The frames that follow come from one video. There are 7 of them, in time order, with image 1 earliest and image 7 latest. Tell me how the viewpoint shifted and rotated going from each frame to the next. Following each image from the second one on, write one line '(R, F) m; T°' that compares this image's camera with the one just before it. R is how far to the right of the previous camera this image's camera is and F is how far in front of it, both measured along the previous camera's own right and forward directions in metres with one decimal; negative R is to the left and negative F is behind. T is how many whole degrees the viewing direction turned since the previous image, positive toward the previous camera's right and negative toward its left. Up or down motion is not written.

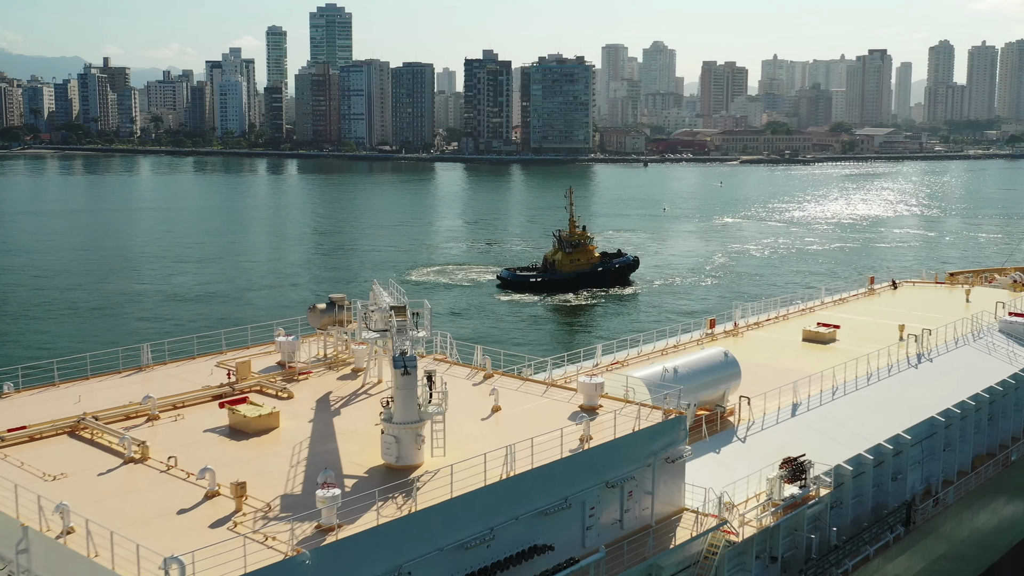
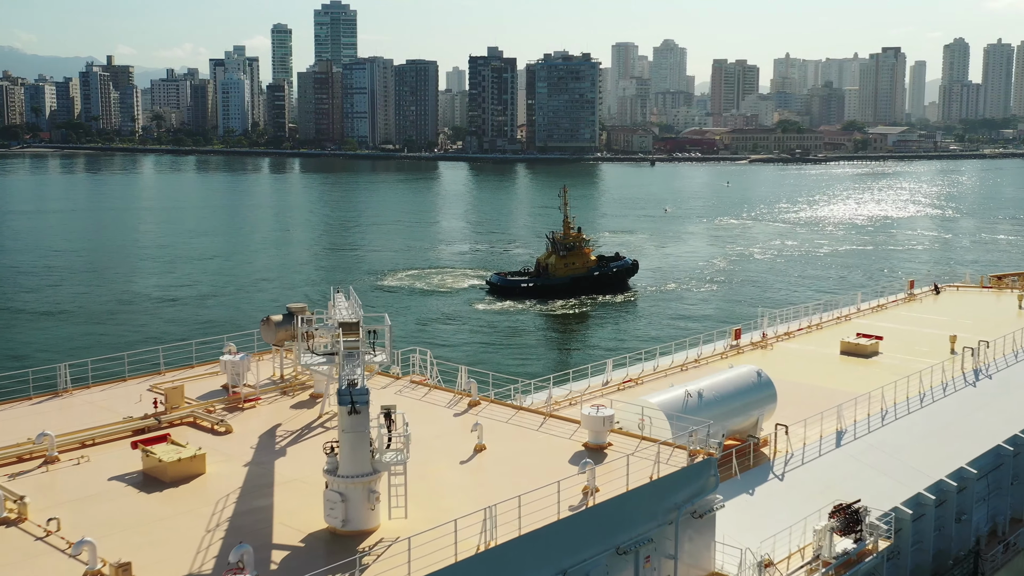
(+0.5, +1.8) m; -1°
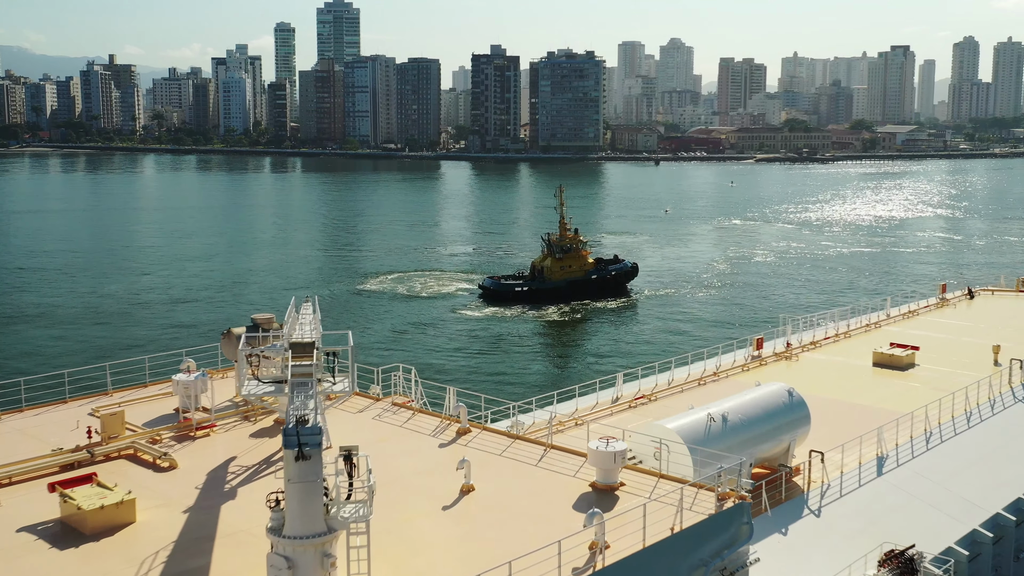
(+0.4, +1.2) m; 0°
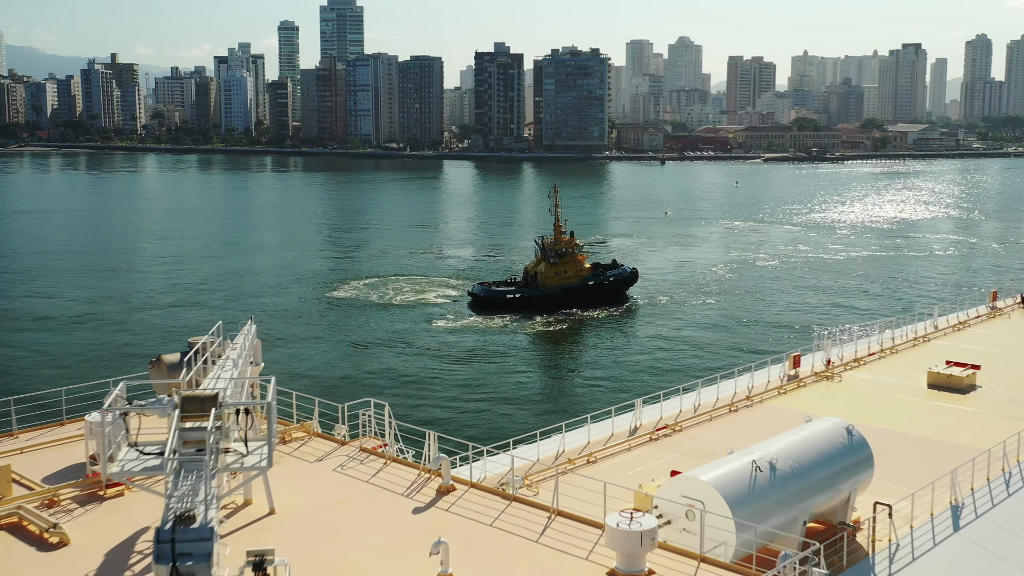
(+0.5, +1.6) m; -1°
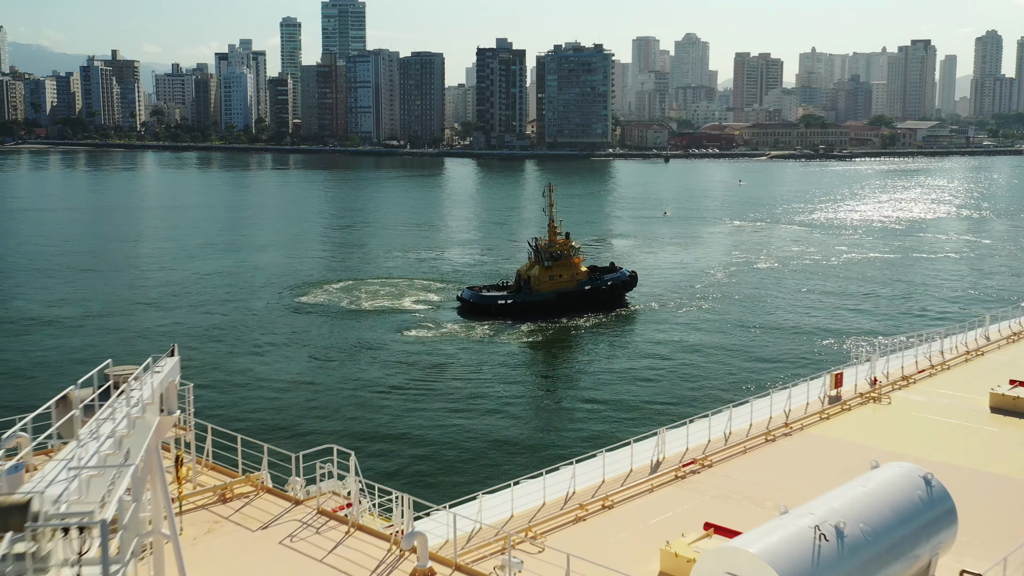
(+0.5, +1.4) m; 0°
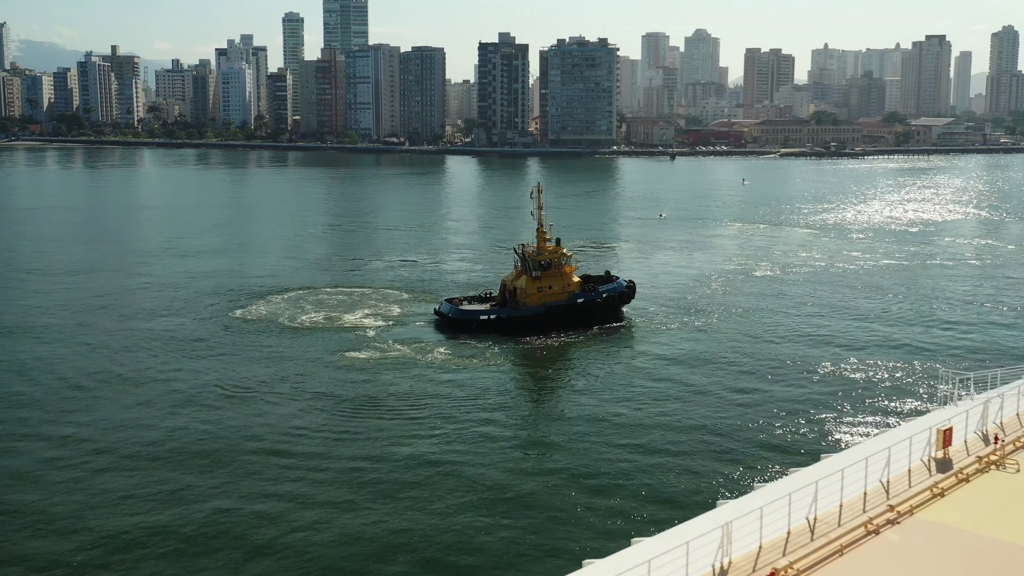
(+0.8, +2.4) m; -1°
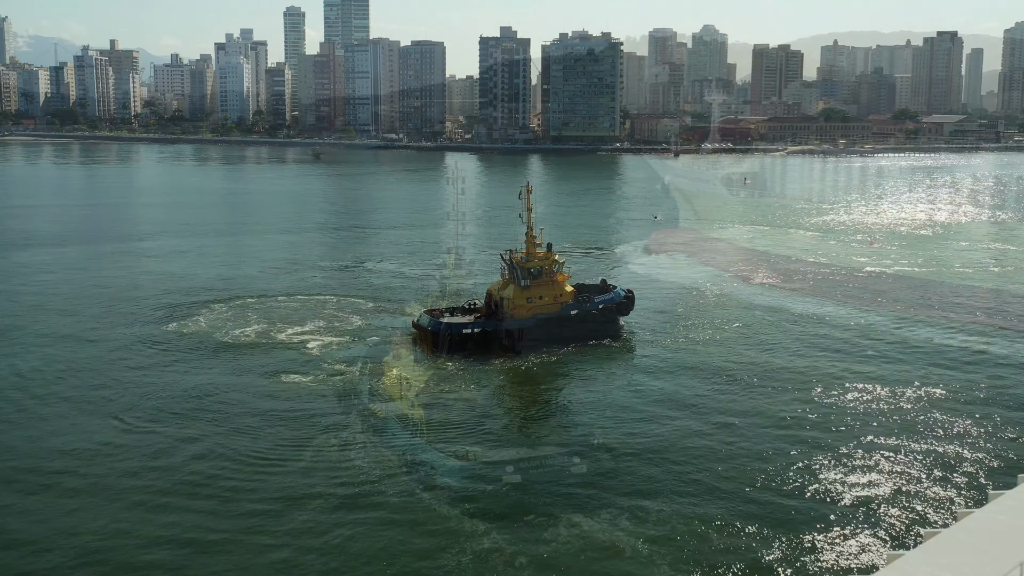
(+0.6, +2.0) m; 0°
